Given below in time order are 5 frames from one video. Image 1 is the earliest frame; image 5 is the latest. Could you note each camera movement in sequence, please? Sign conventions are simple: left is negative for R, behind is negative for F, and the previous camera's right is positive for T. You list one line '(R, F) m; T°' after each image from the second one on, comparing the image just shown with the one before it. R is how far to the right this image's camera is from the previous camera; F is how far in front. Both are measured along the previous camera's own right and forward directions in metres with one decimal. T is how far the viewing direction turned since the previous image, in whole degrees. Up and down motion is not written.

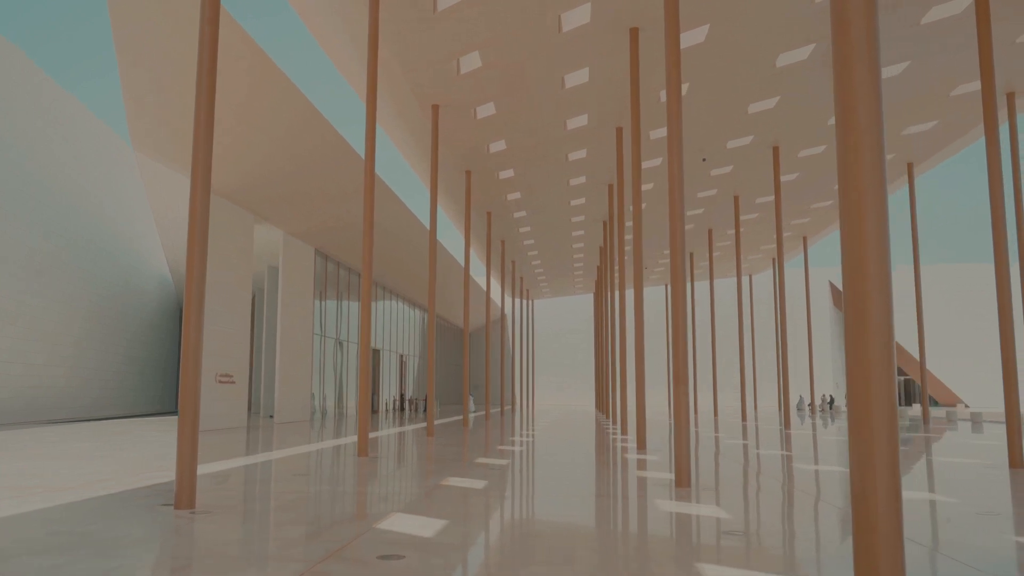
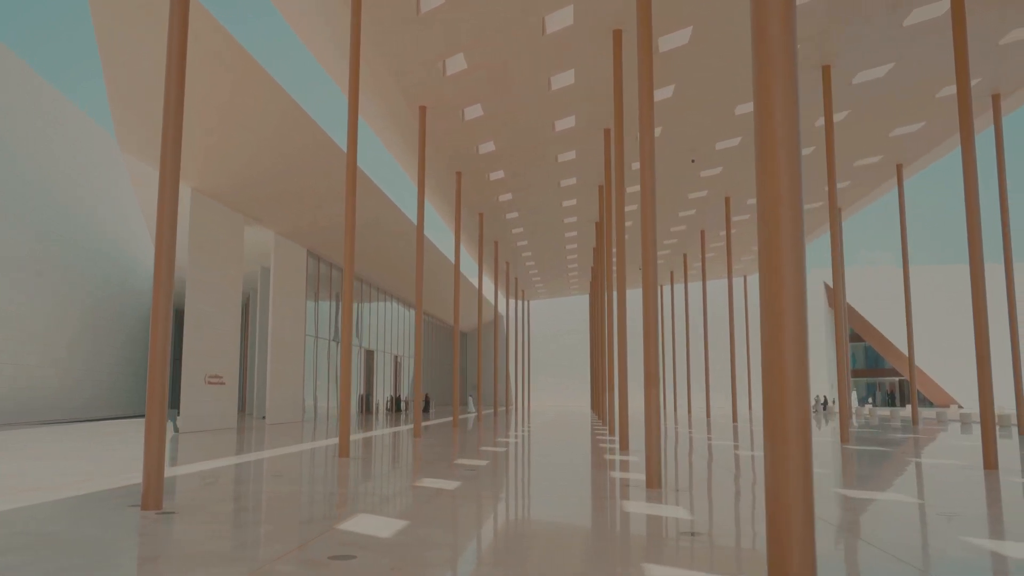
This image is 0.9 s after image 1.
(+0.2, 0.0) m; 0°
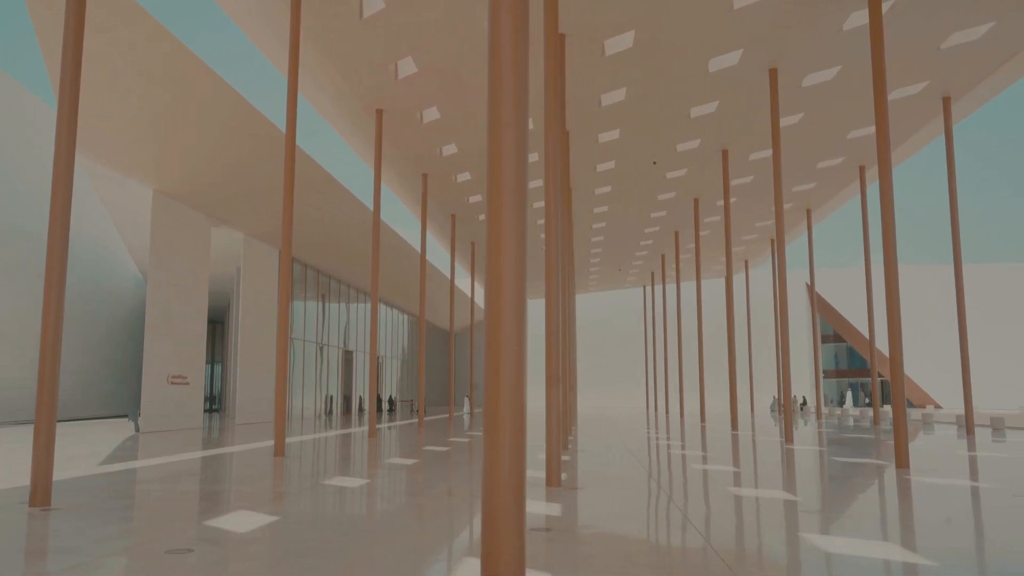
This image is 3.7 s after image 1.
(+0.8, -0.1) m; 0°
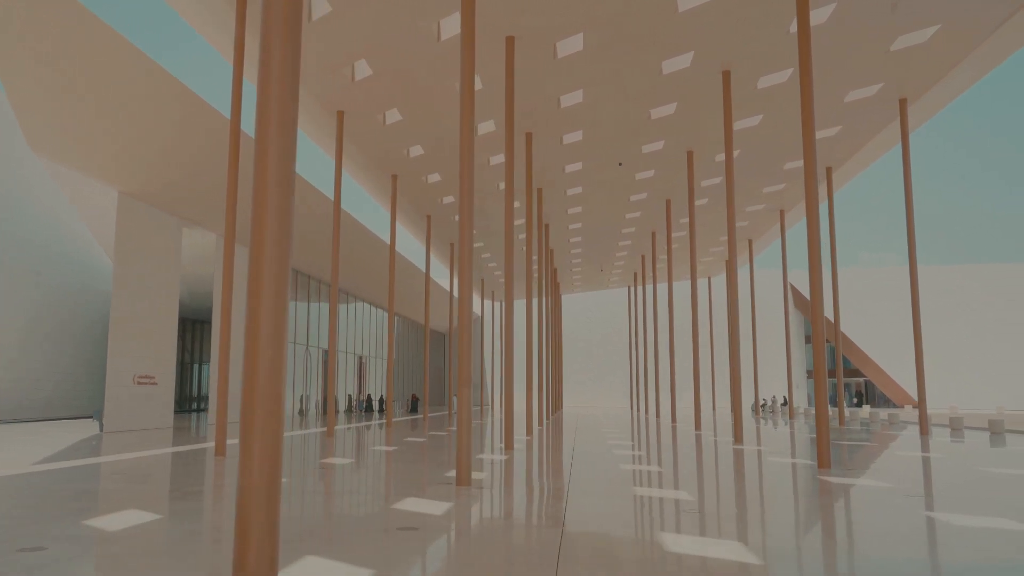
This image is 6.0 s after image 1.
(+0.8, -0.1) m; 0°
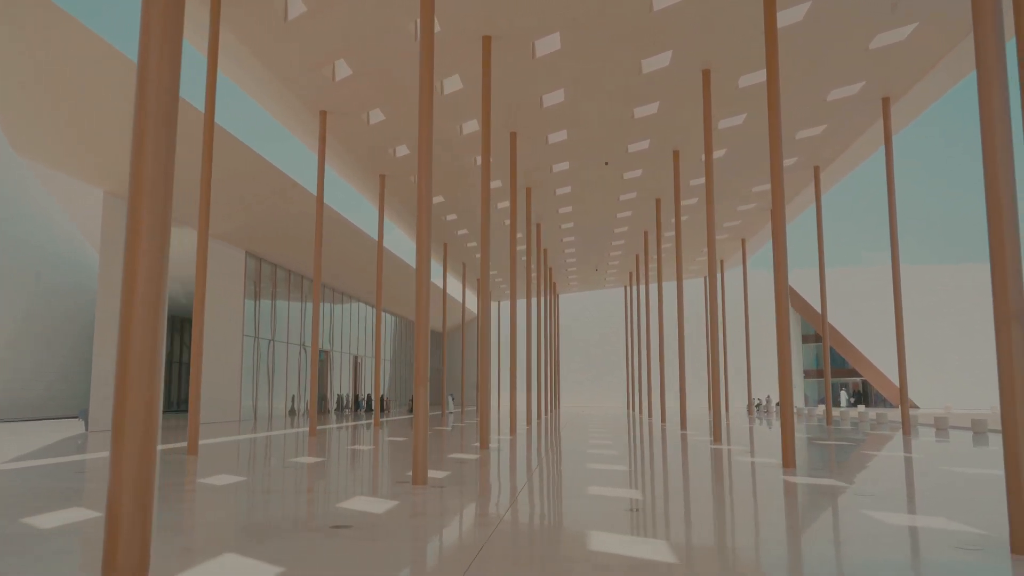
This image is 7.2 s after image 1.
(+0.4, 0.0) m; 0°
